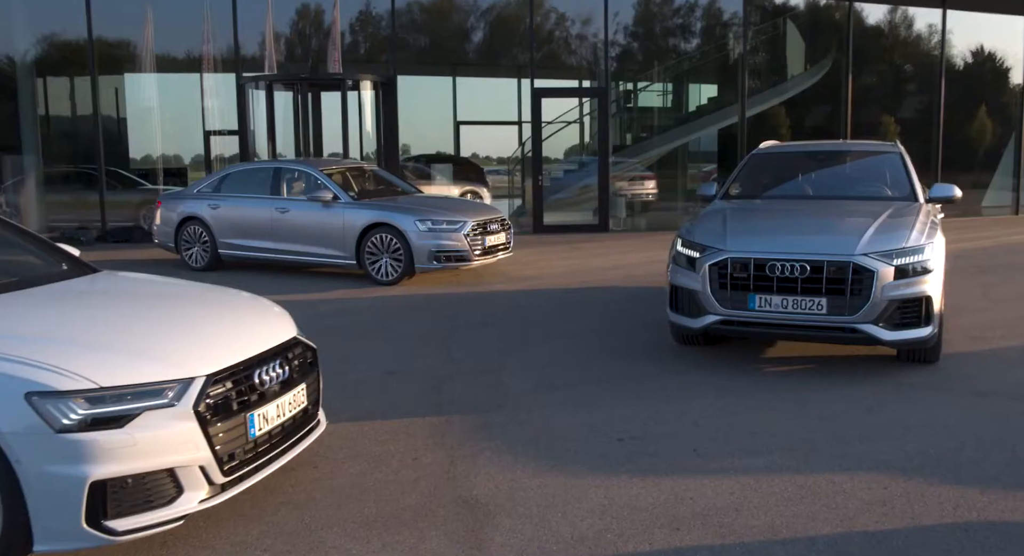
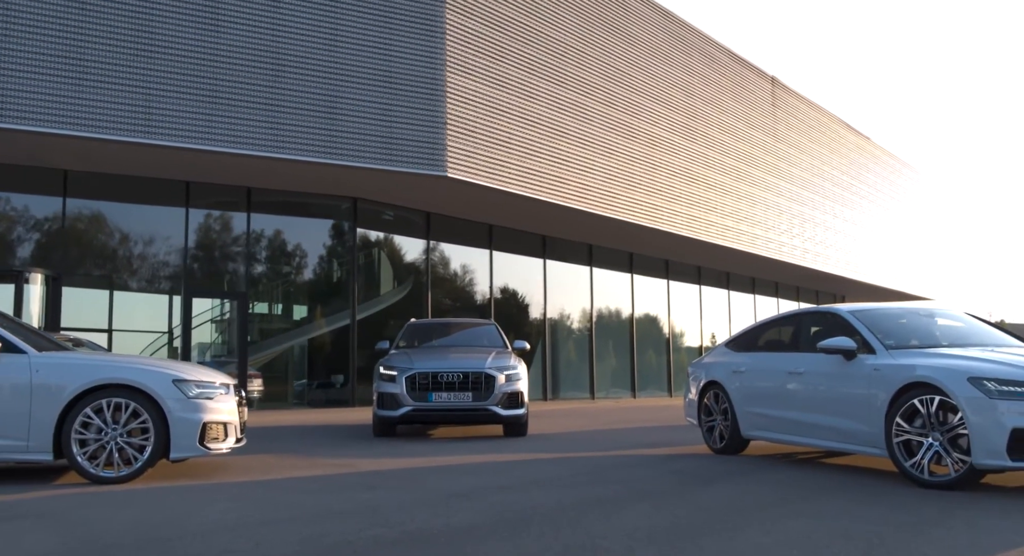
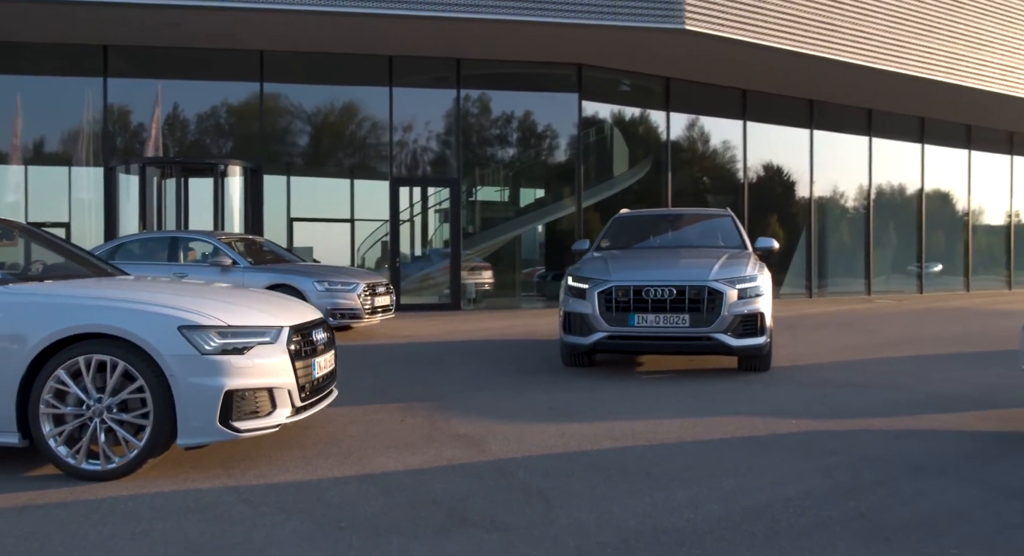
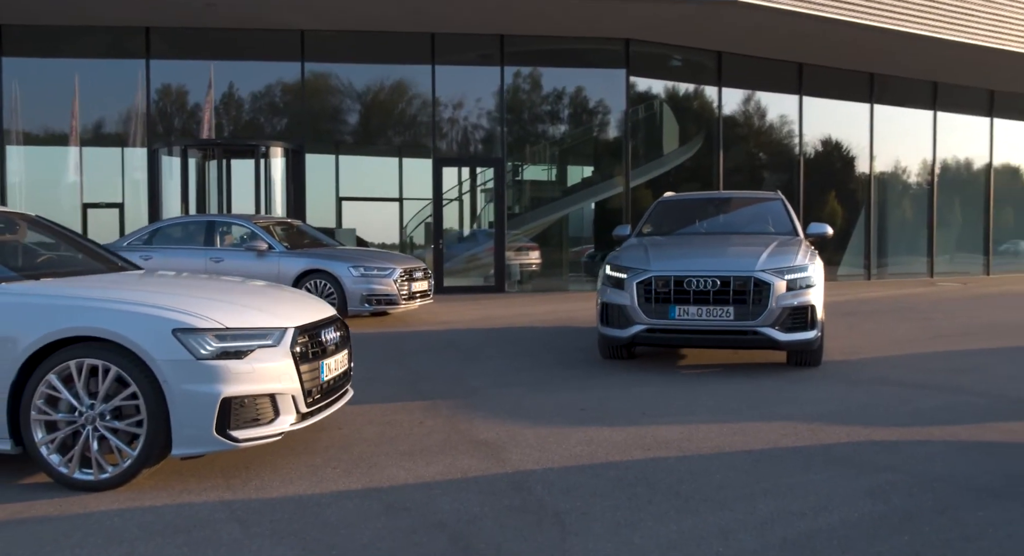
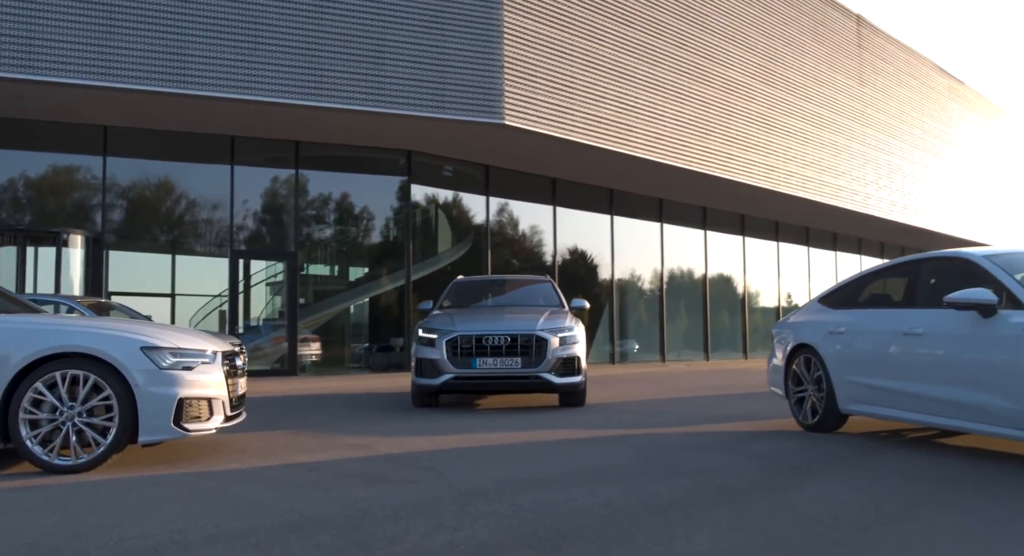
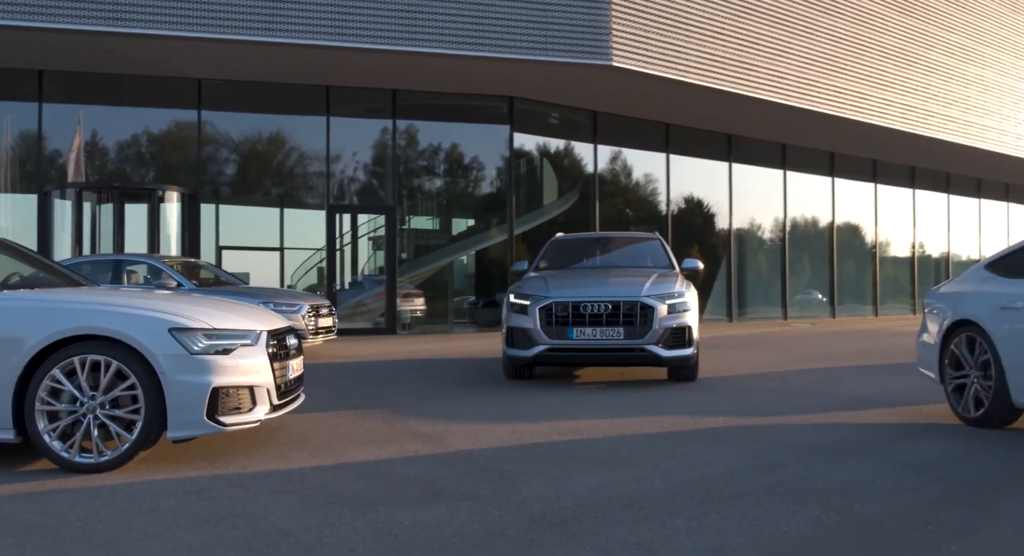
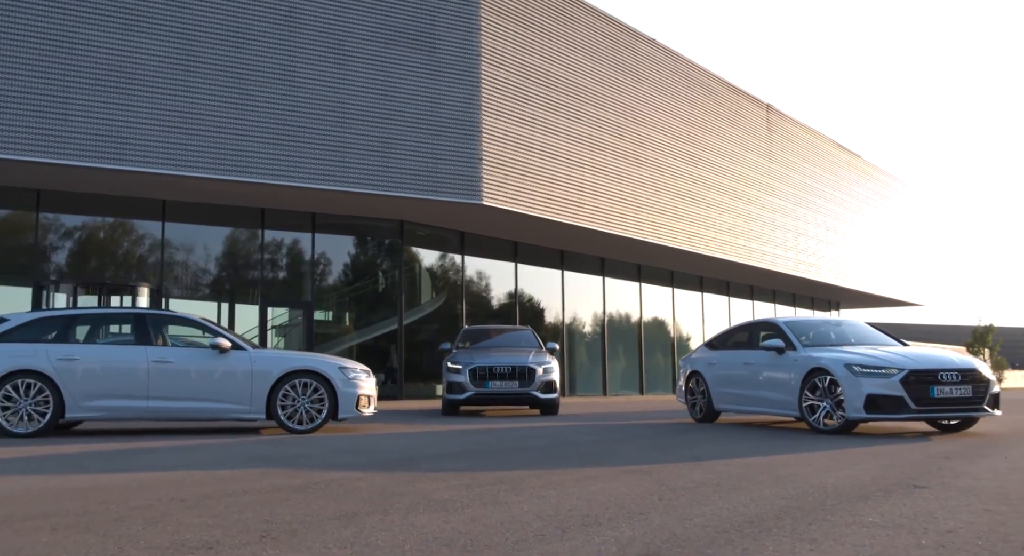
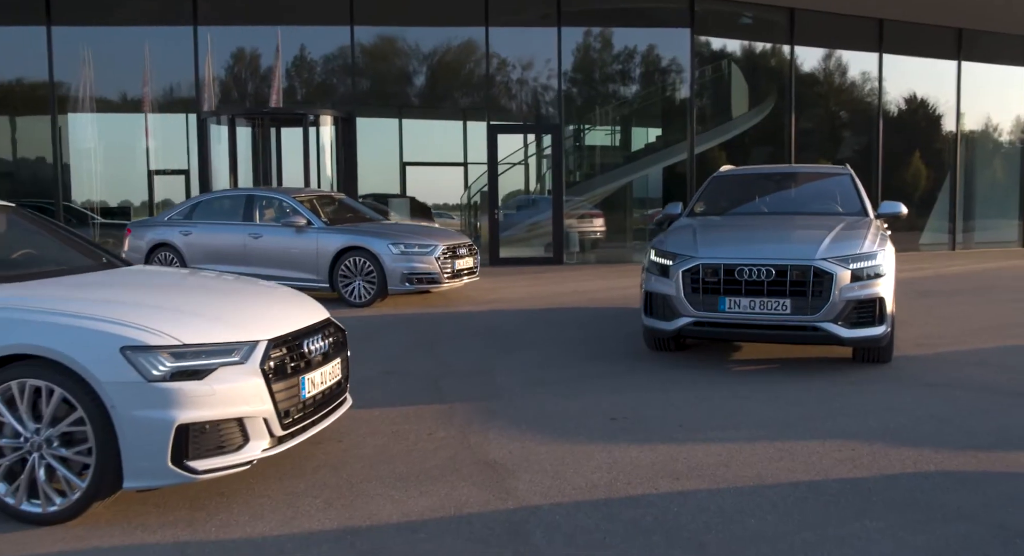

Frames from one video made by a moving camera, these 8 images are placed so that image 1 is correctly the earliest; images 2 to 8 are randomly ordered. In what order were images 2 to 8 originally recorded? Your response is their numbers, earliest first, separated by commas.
8, 4, 3, 6, 5, 2, 7
